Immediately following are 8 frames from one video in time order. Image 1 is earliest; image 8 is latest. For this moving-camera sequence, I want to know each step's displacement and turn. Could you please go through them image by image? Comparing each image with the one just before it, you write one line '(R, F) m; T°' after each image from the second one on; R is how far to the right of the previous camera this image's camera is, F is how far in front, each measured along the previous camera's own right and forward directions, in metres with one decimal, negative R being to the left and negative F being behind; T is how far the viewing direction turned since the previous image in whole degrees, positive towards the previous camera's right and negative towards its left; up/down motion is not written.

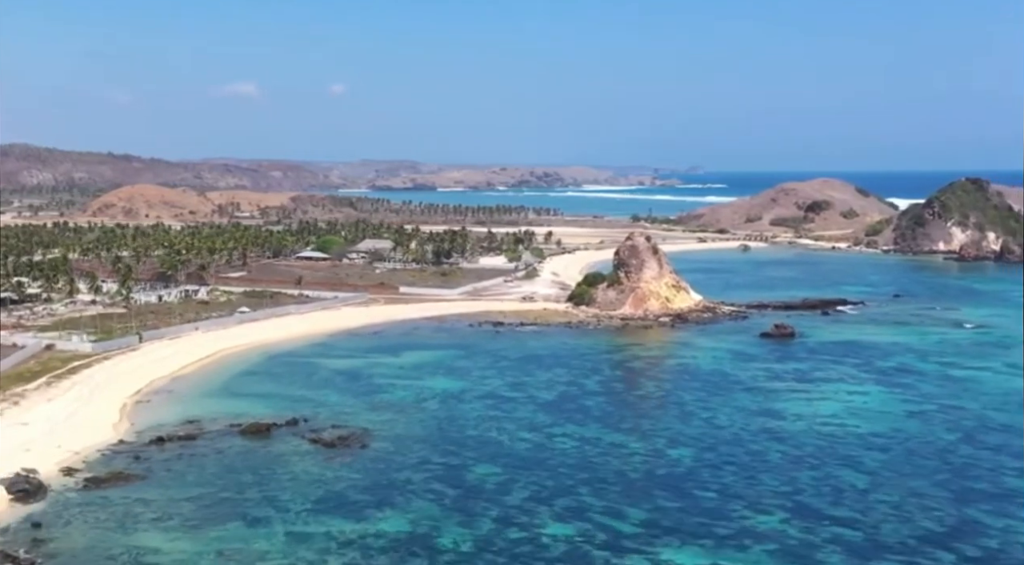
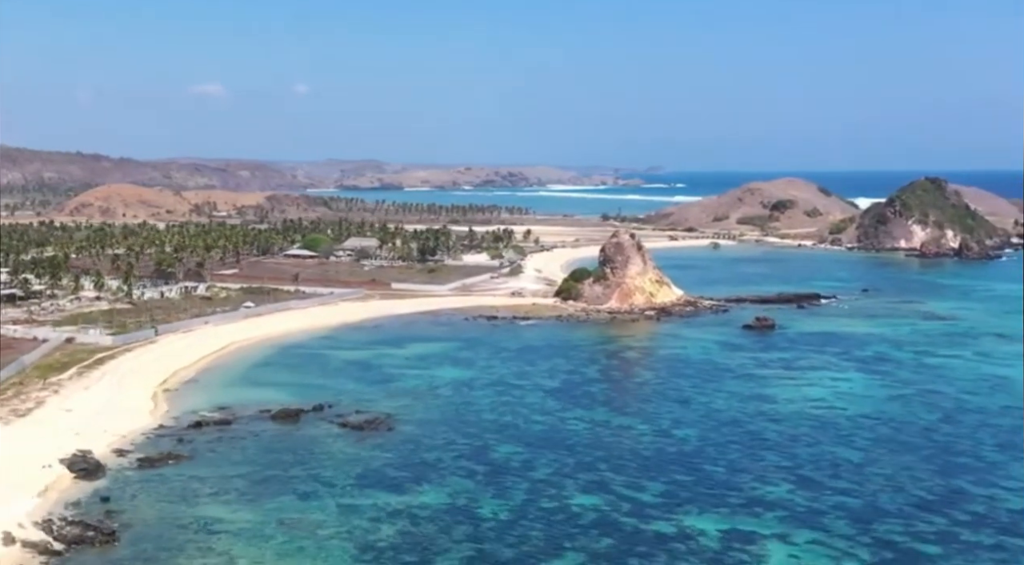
(-2.2, -2.5) m; +2°
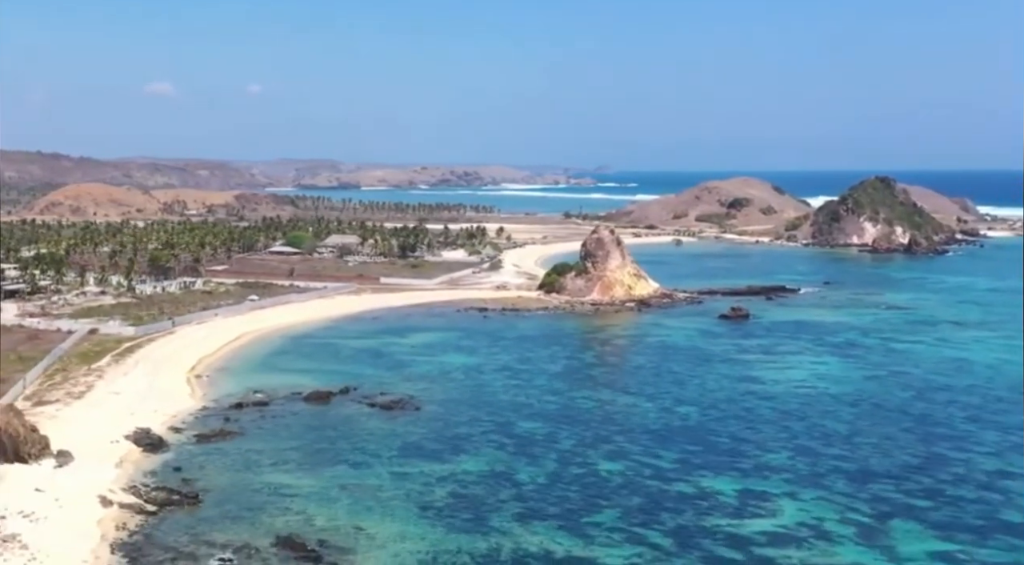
(-2.9, -3.3) m; +3°
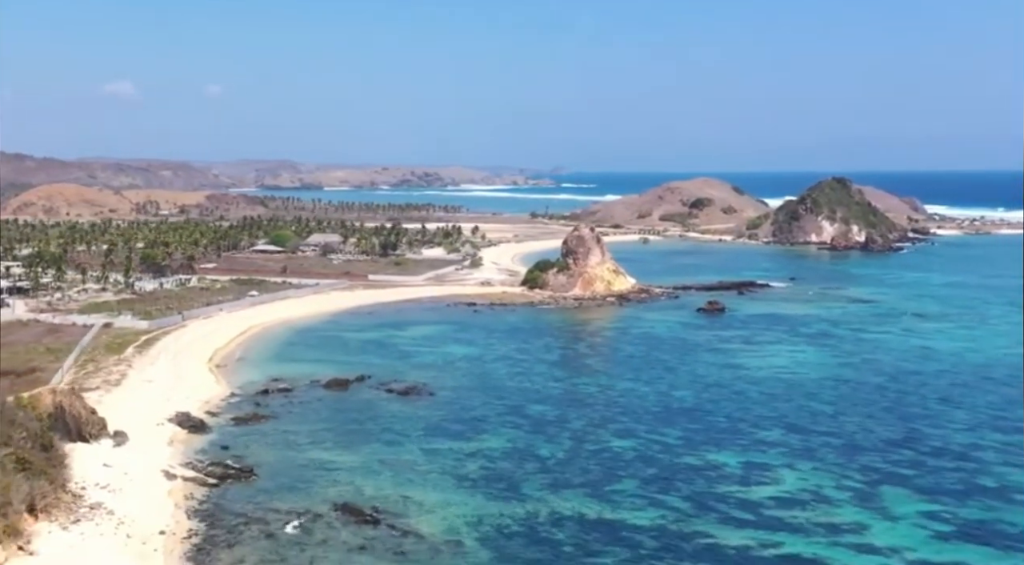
(-2.4, -2.9) m; +3°
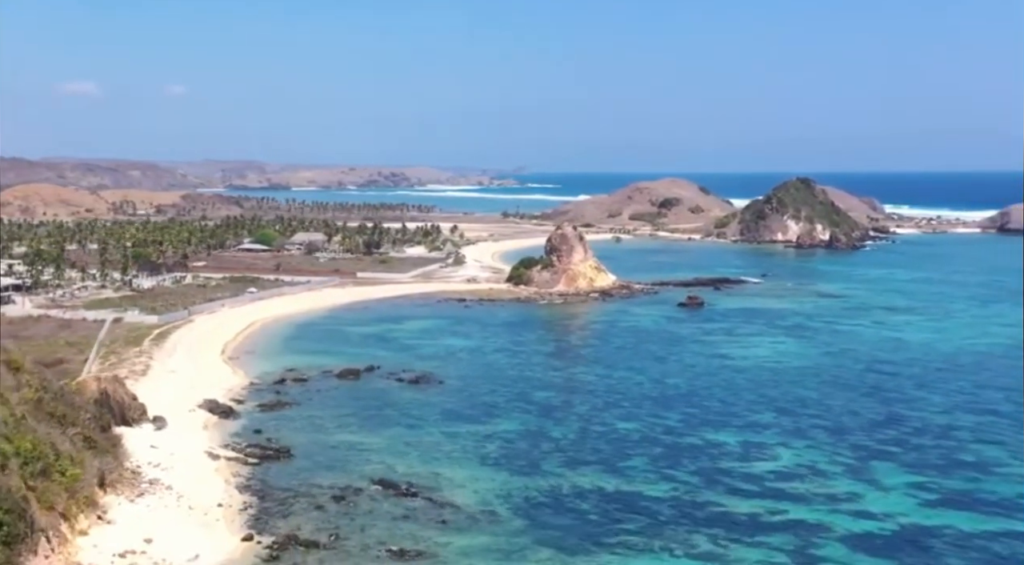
(-2.0, -2.5) m; +2°
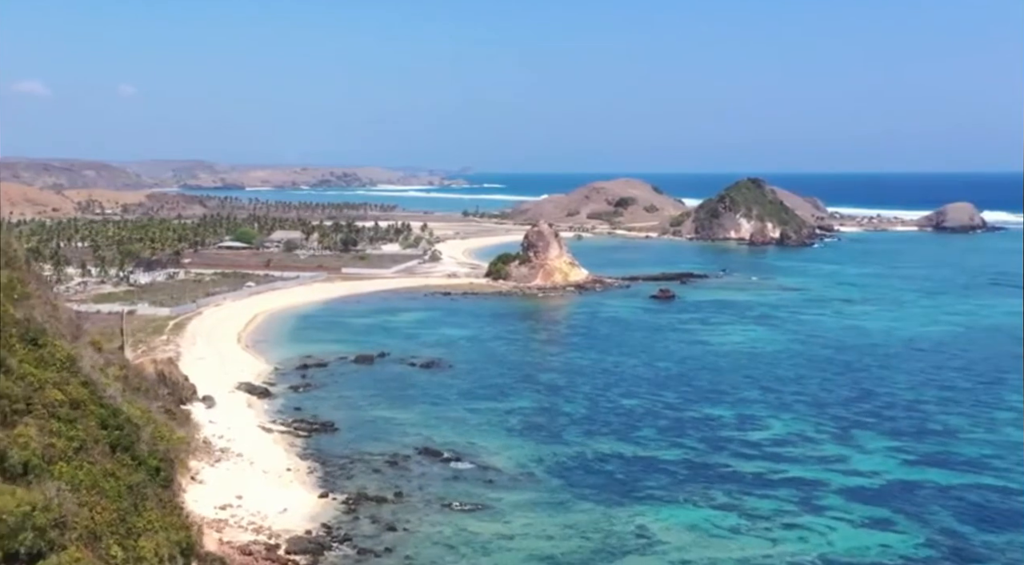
(-3.0, -3.8) m; +3°
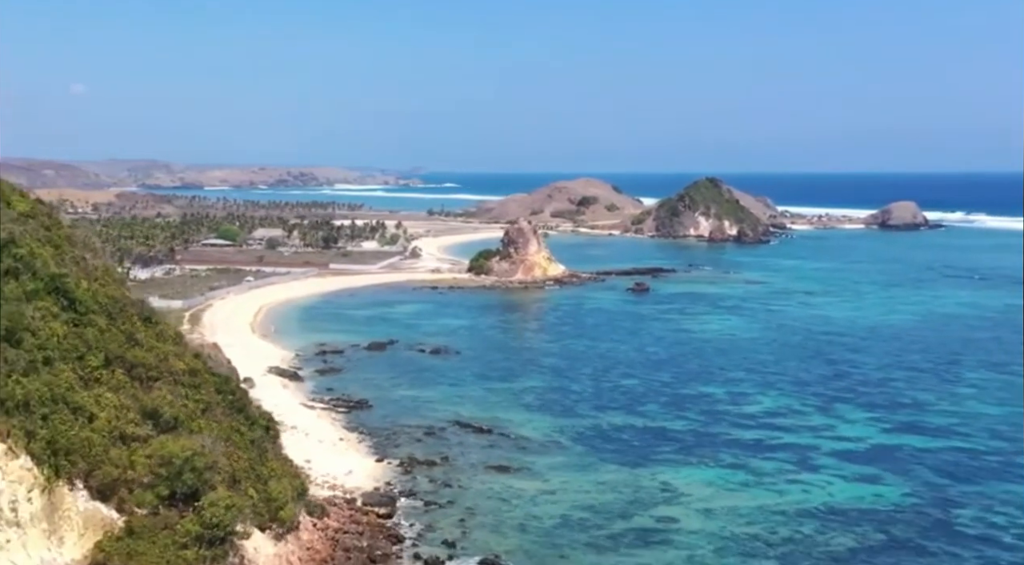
(-2.9, -3.9) m; +3°
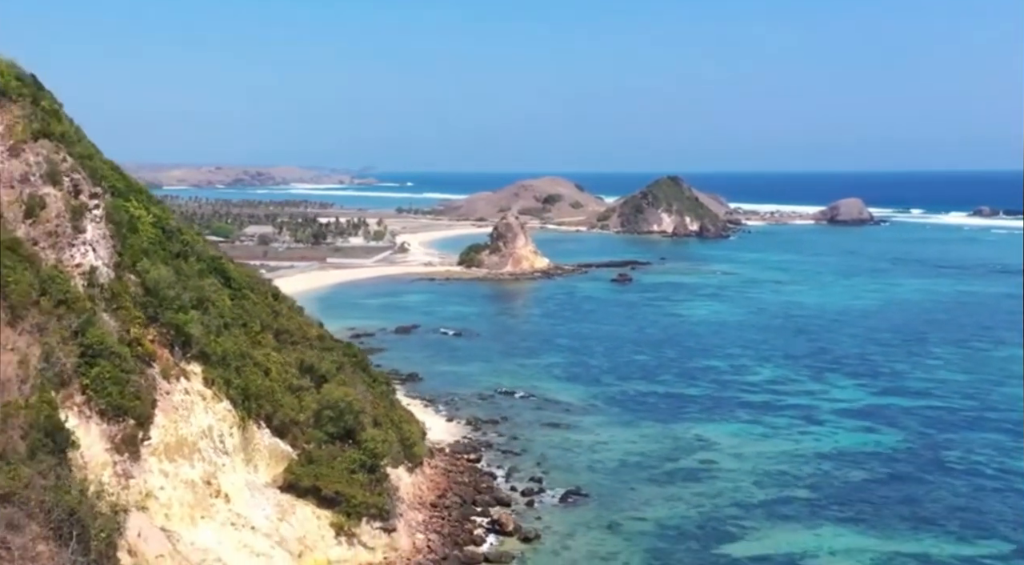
(-4.0, -5.3) m; +3°
